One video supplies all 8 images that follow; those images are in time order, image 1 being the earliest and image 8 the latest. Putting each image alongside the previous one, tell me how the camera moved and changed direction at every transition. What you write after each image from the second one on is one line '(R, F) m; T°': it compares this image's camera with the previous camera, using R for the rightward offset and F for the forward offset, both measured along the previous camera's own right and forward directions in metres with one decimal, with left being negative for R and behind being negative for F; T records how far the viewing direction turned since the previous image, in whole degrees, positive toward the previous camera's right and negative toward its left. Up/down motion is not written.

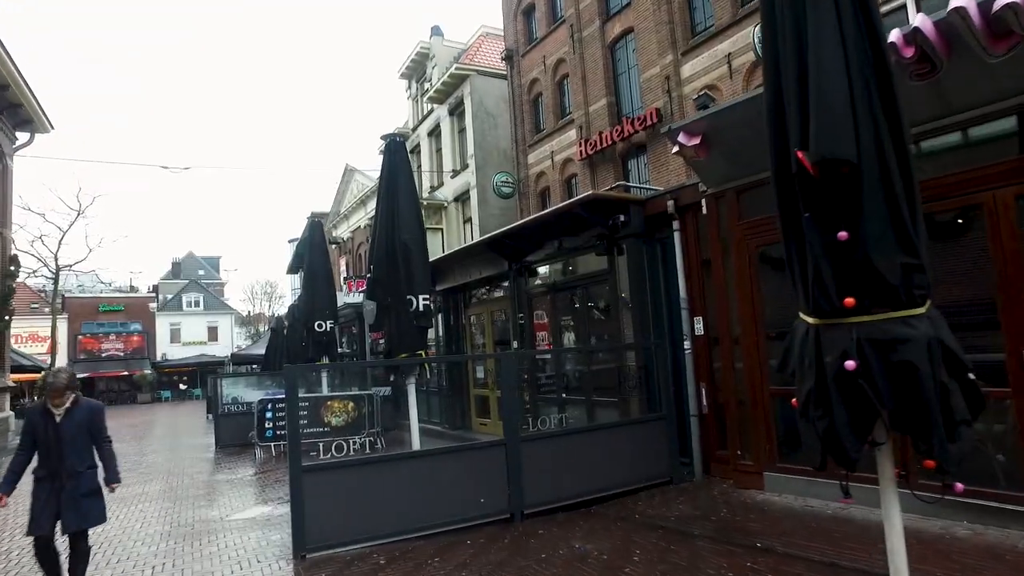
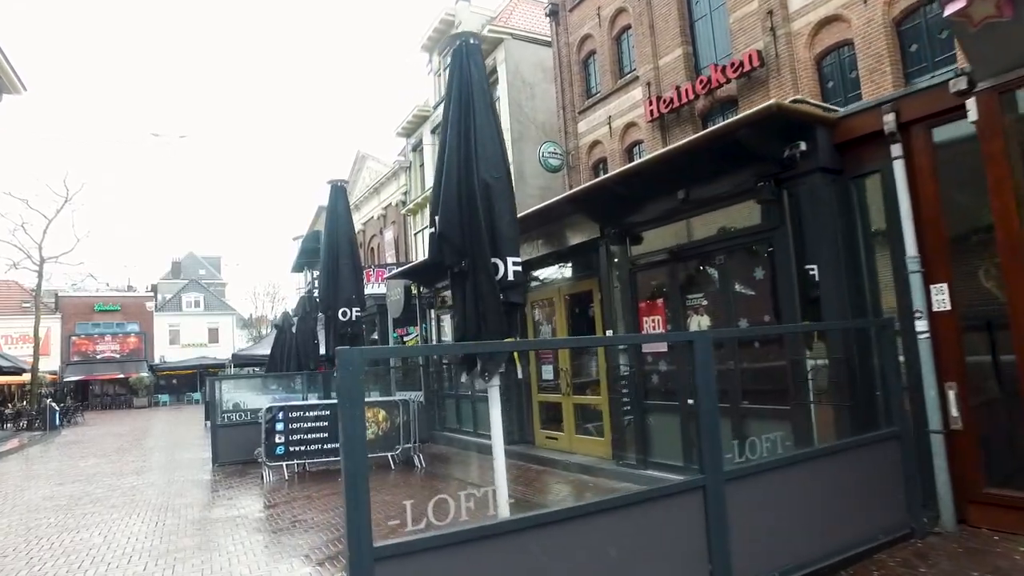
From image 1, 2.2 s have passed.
(-1.0, +2.7) m; 0°
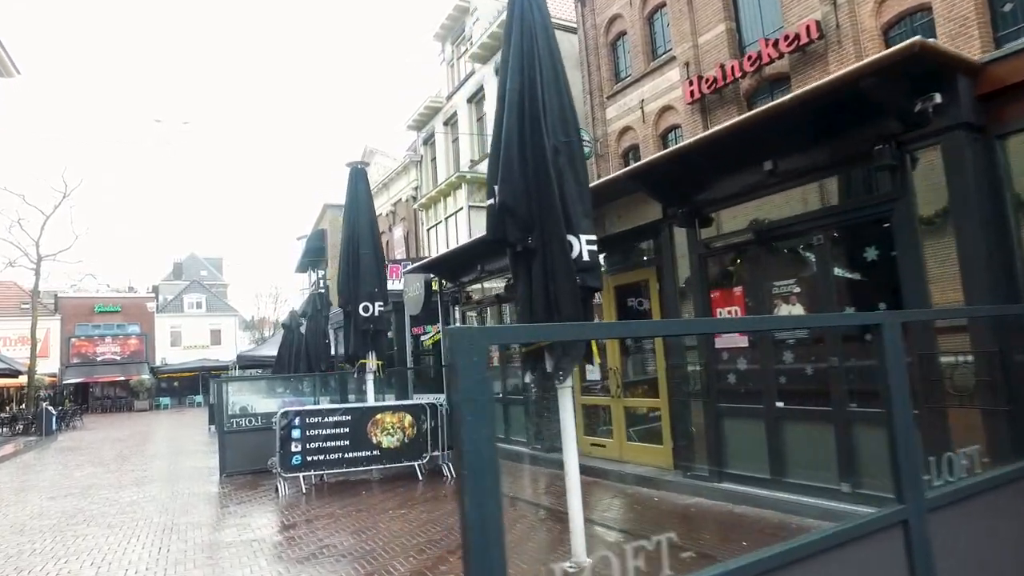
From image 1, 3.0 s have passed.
(-0.5, +1.0) m; 0°
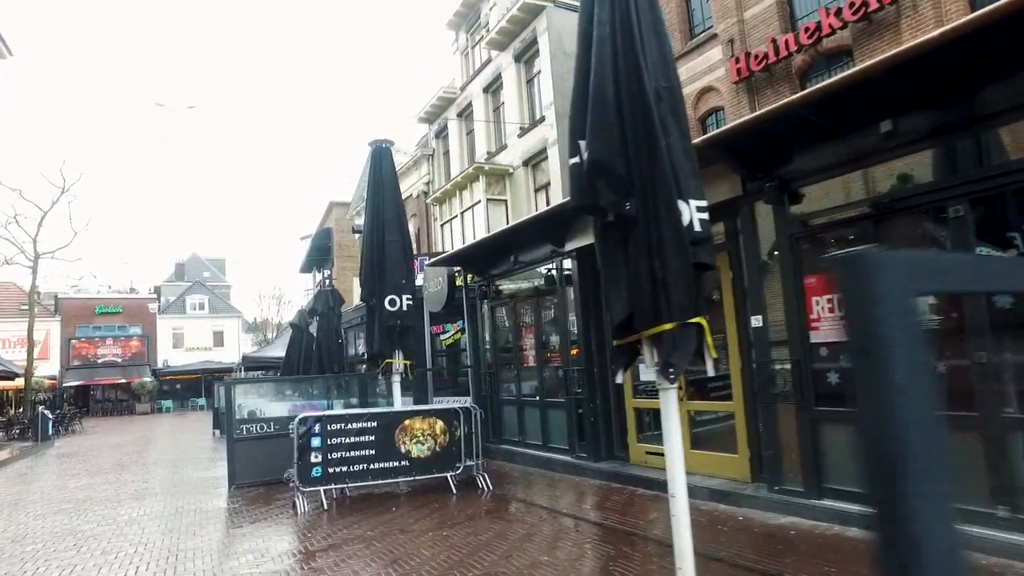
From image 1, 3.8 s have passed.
(-0.5, +1.0) m; 0°
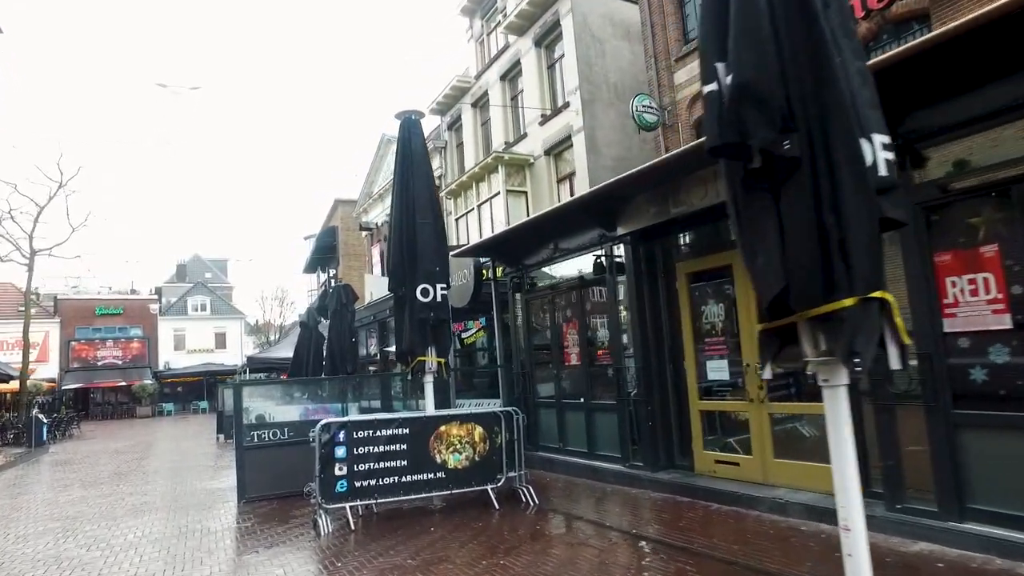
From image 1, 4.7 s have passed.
(-0.5, +1.0) m; 0°
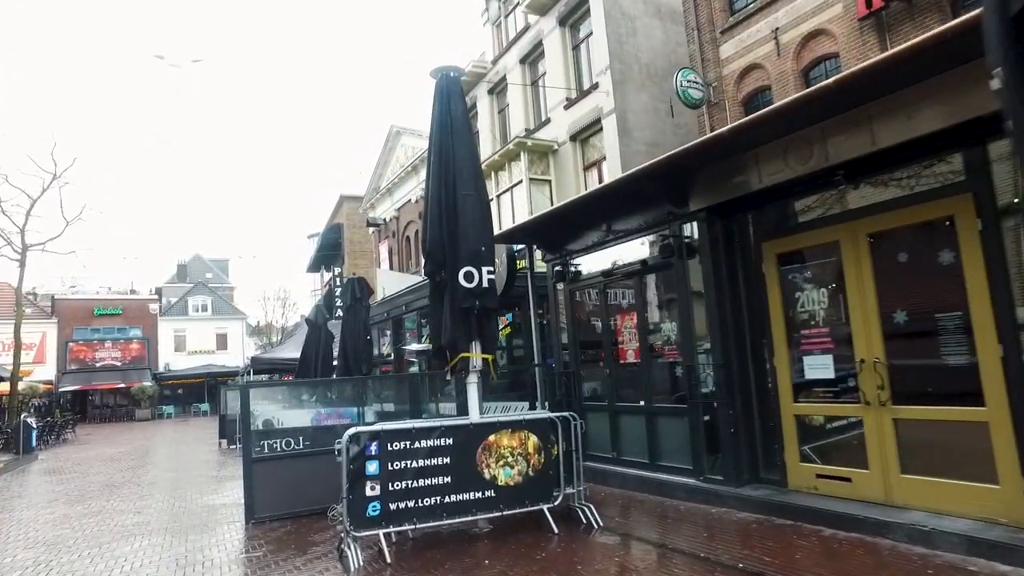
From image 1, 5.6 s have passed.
(-0.5, +1.2) m; 0°
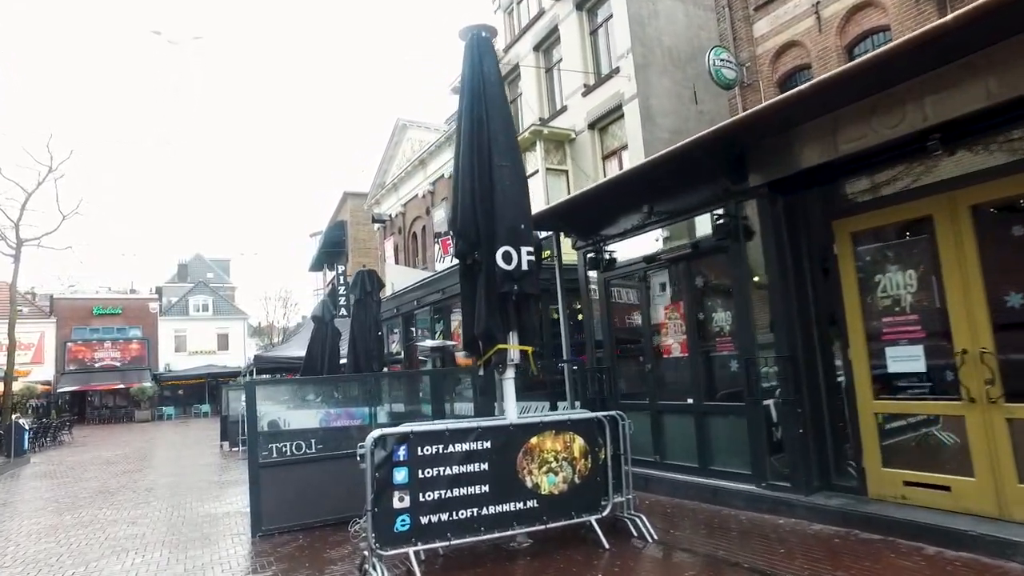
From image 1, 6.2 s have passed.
(-0.3, +0.8) m; 0°
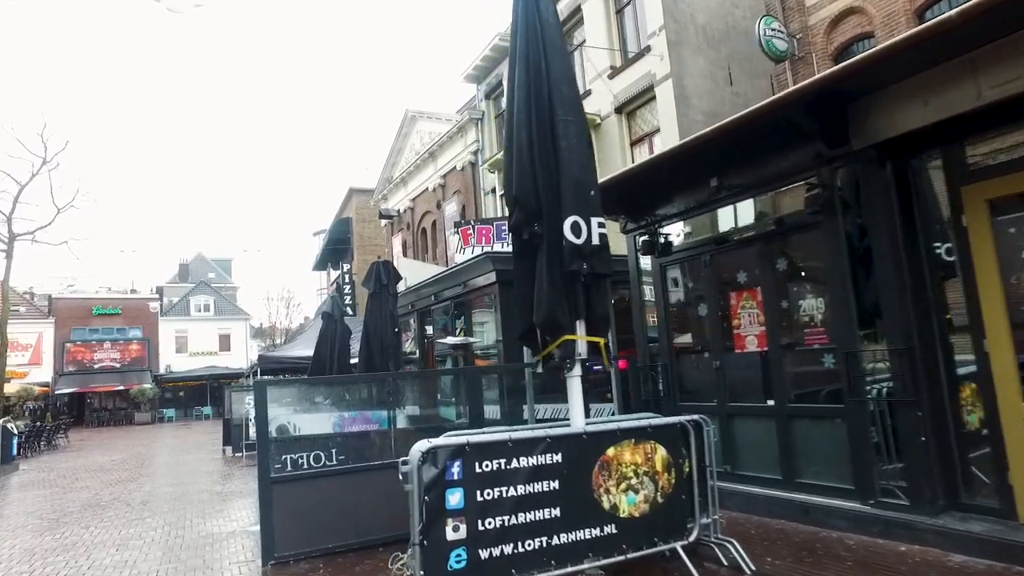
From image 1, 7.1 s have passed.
(-0.4, +1.0) m; 0°
